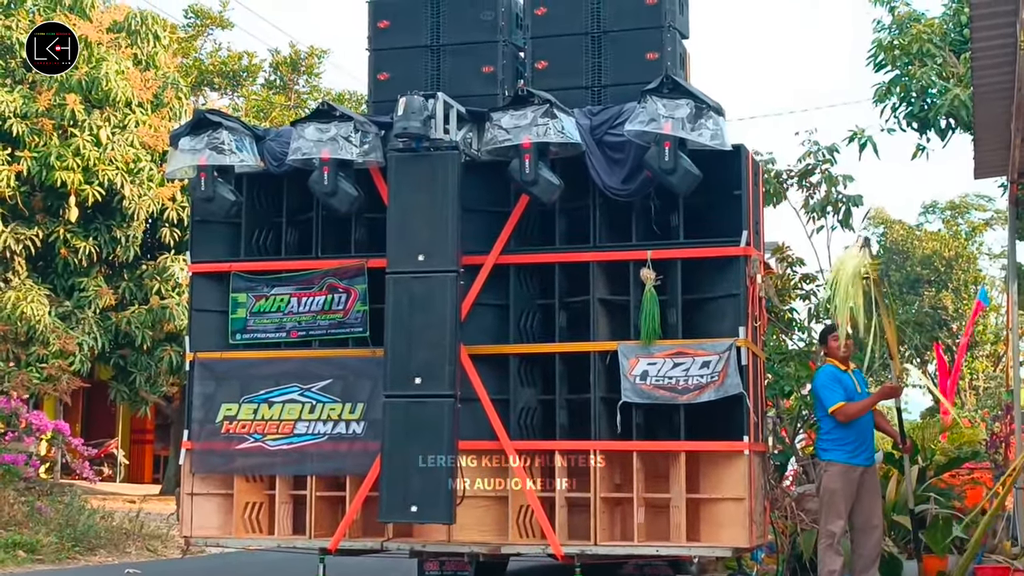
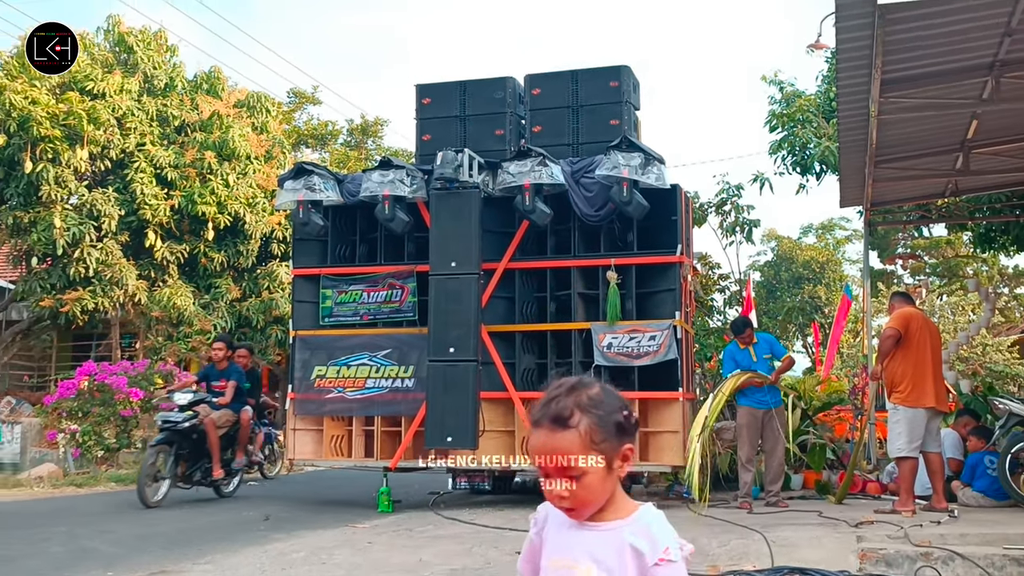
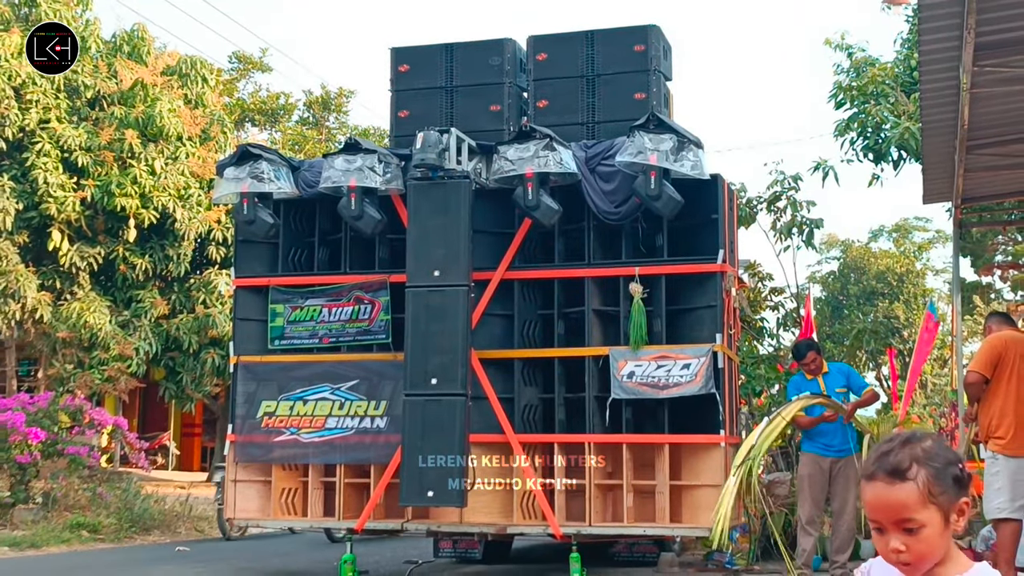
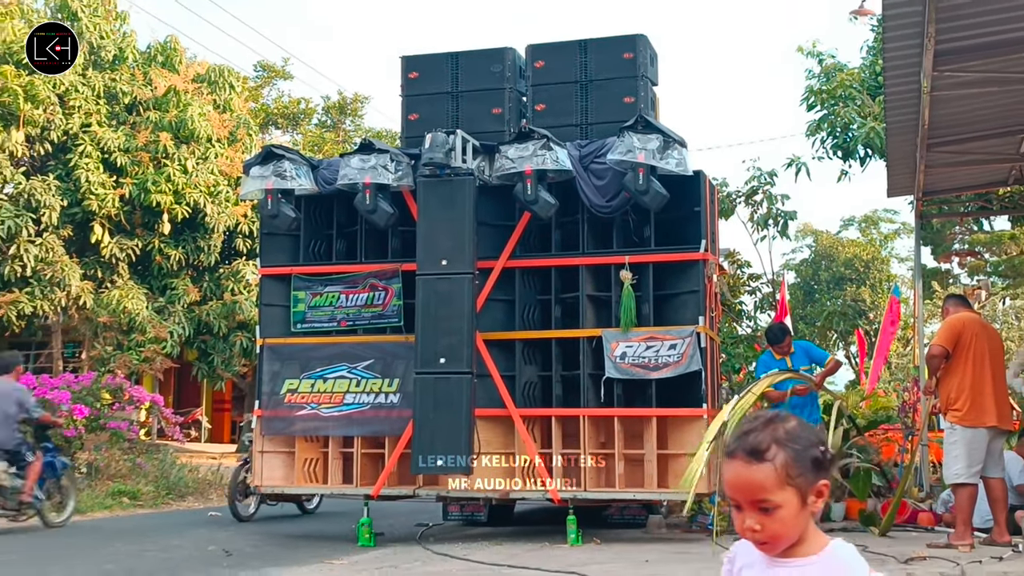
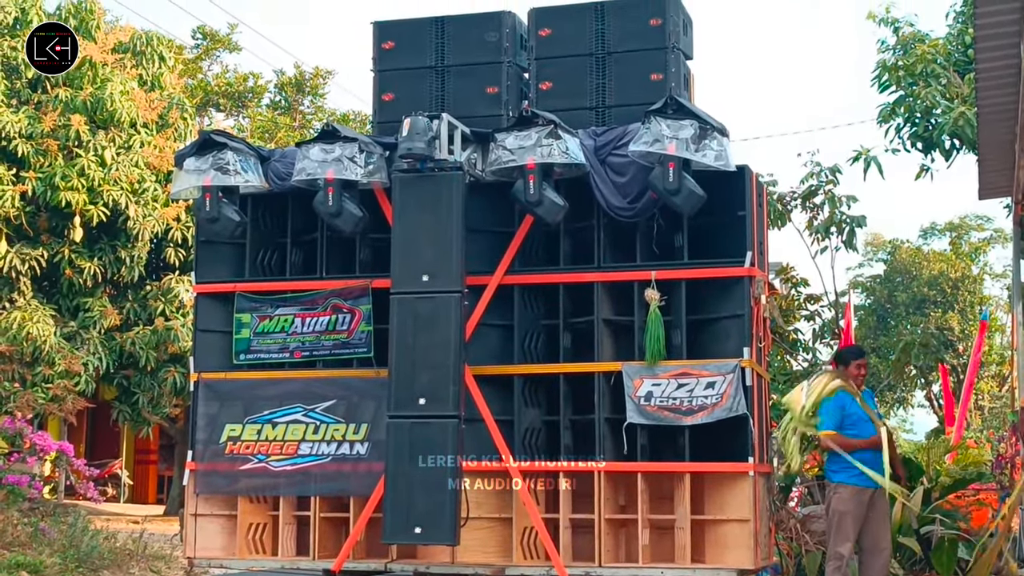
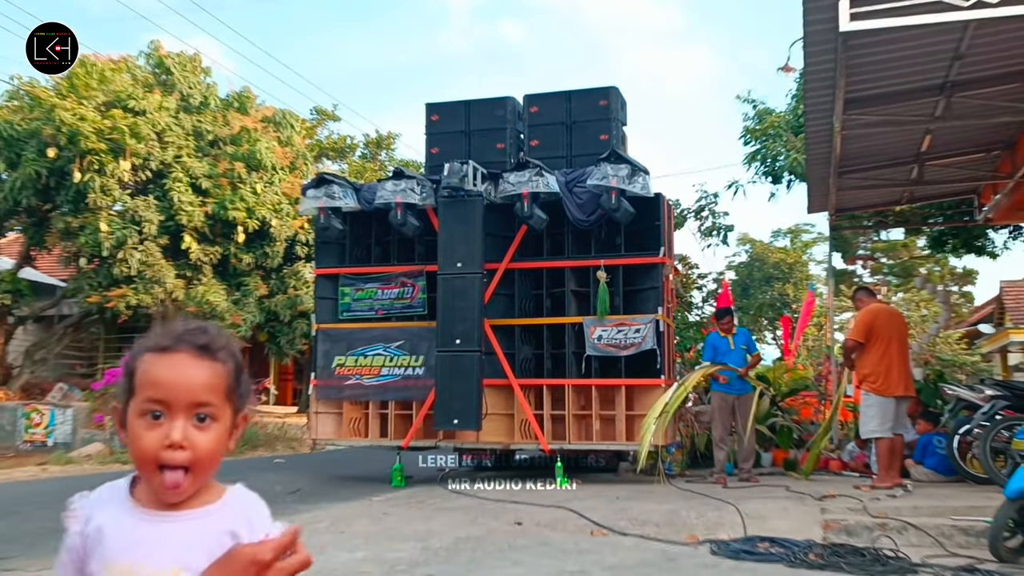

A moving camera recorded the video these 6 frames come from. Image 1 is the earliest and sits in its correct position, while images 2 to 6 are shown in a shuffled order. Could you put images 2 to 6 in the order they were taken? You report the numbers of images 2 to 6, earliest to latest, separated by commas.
5, 3, 4, 2, 6
